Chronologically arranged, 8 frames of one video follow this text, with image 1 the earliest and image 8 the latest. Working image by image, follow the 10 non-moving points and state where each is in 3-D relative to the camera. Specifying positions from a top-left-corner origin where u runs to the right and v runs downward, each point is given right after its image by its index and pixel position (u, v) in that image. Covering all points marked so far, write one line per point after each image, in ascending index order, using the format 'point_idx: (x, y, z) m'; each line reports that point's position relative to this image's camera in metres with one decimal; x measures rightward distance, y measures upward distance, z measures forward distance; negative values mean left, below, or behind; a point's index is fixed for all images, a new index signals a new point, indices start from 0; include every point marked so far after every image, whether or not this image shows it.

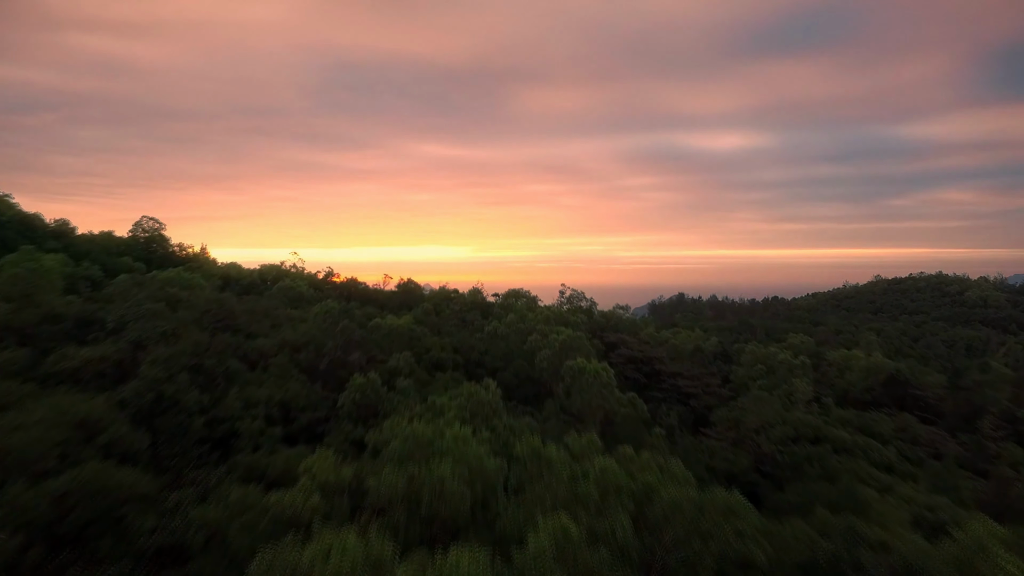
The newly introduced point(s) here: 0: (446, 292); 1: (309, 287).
0: (-2.4, -0.3, +13.0) m
1: (-7.5, 0.0, +13.0) m
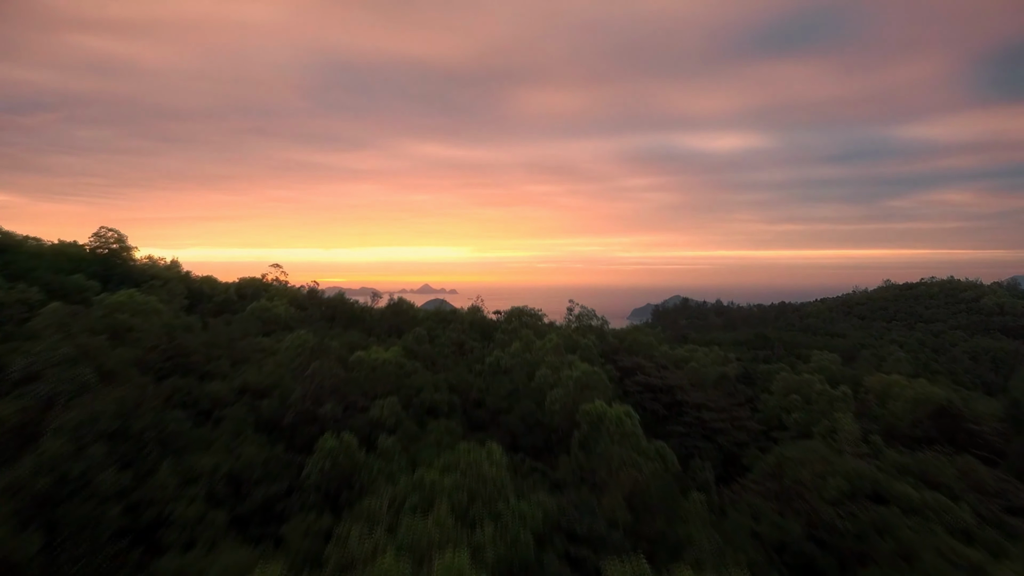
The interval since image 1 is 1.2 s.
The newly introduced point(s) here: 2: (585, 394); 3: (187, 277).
0: (-2.3, -0.9, +11.7) m
1: (-7.4, -0.6, +11.7) m
2: (+1.6, -2.3, +7.7) m
3: (-11.7, +0.3, +12.7) m
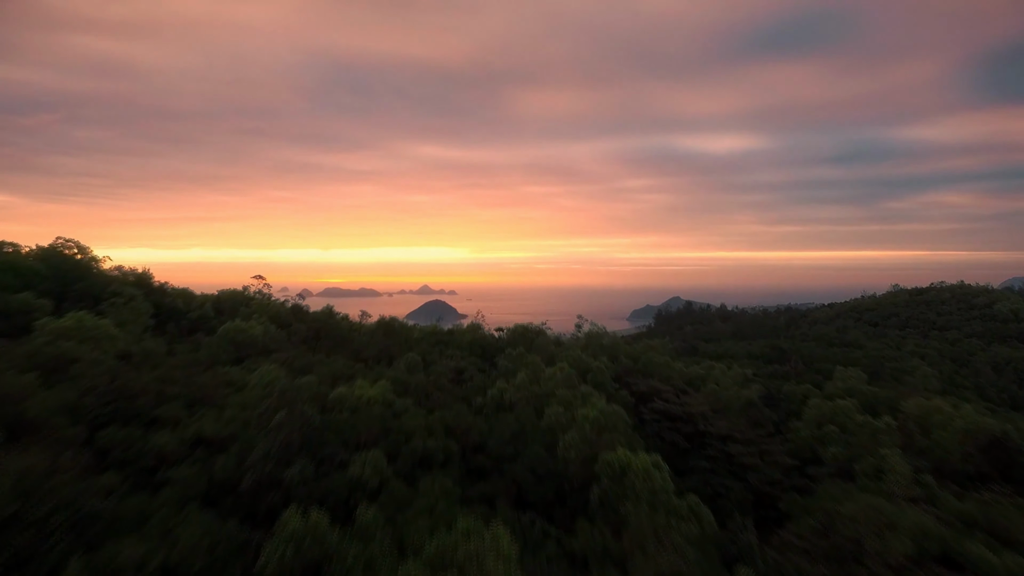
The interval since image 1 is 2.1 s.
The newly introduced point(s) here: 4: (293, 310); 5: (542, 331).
0: (-2.2, -1.4, +10.6) m
1: (-7.3, -1.1, +10.6) m
2: (+1.7, -2.8, +6.6) m
3: (-11.6, -0.2, +11.5) m
4: (-7.6, -0.9, +12.2) m
5: (+1.0, -1.6, +11.9) m
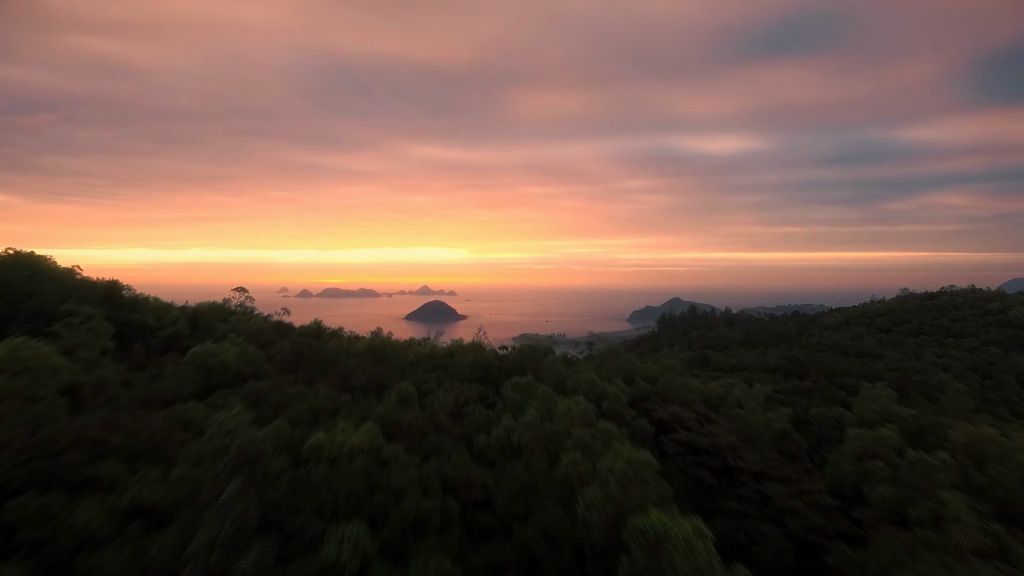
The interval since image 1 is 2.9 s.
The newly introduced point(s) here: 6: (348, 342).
0: (-2.0, -1.9, +9.5) m
1: (-7.2, -1.5, +9.5) m
2: (+1.9, -3.3, +5.6) m
3: (-11.5, -0.6, +10.4) m
4: (-7.4, -1.3, +11.1) m
5: (+1.2, -2.1, +10.8) m
6: (-5.0, -1.7, +10.6) m
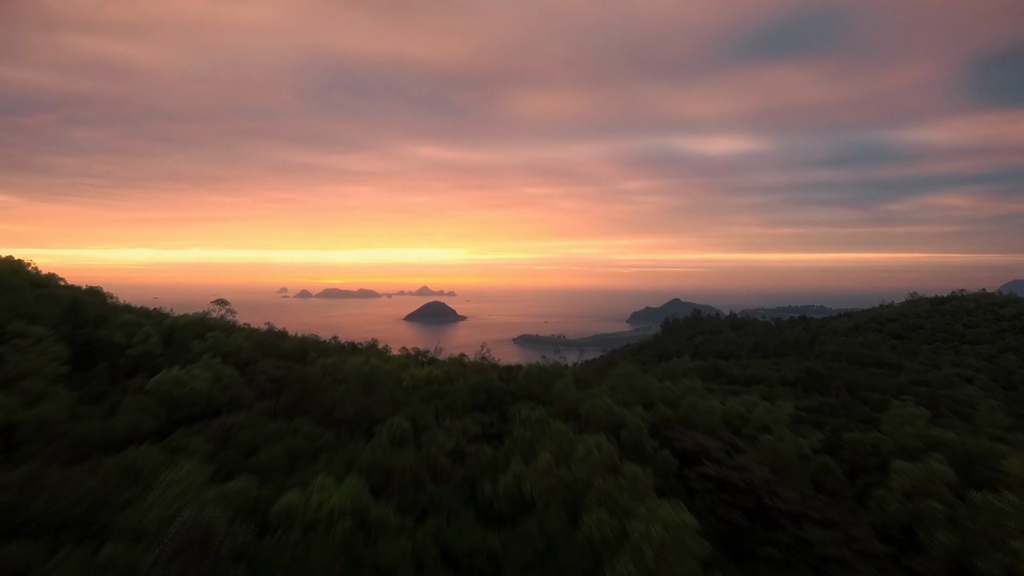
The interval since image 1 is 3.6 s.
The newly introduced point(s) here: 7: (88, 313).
0: (-1.8, -2.3, +8.5) m
1: (-7.0, -1.9, +8.5) m
2: (+2.1, -3.6, +4.6) m
3: (-11.3, -1.0, +9.4) m
4: (-7.3, -1.7, +10.1) m
5: (+1.3, -2.5, +9.9) m
6: (-4.8, -2.0, +9.6) m
7: (-12.0, -0.7, +9.9) m
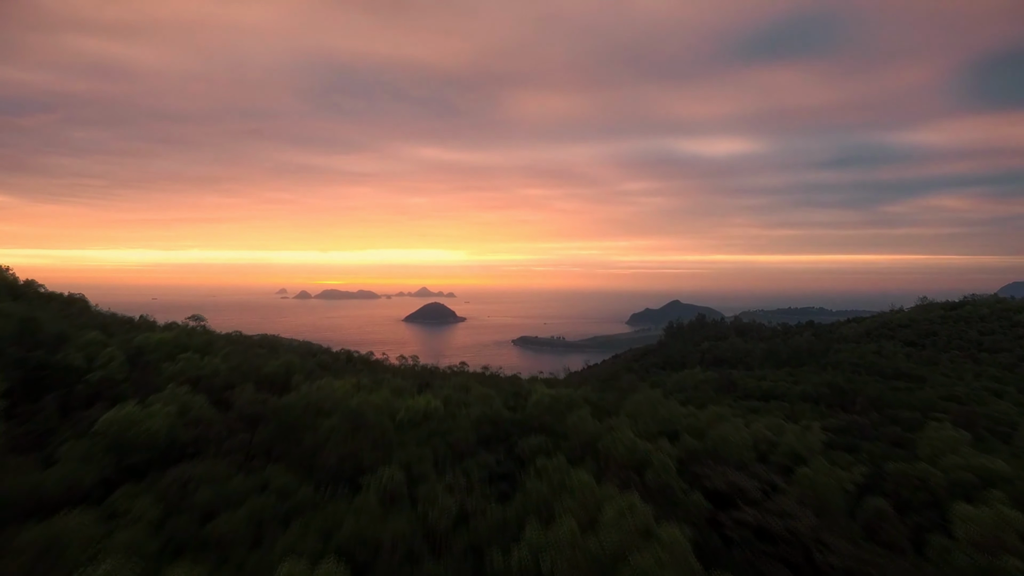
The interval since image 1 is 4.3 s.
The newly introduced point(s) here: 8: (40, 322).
0: (-1.6, -2.7, +7.5) m
1: (-6.8, -2.3, +7.4) m
2: (+2.3, -4.0, +3.5) m
3: (-11.1, -1.4, +8.4) m
4: (-7.1, -2.1, +9.1) m
5: (+1.5, -2.9, +8.8) m
6: (-4.6, -2.4, +8.6) m
7: (-11.8, -1.1, +8.8) m
8: (-12.3, -0.8, +9.1) m
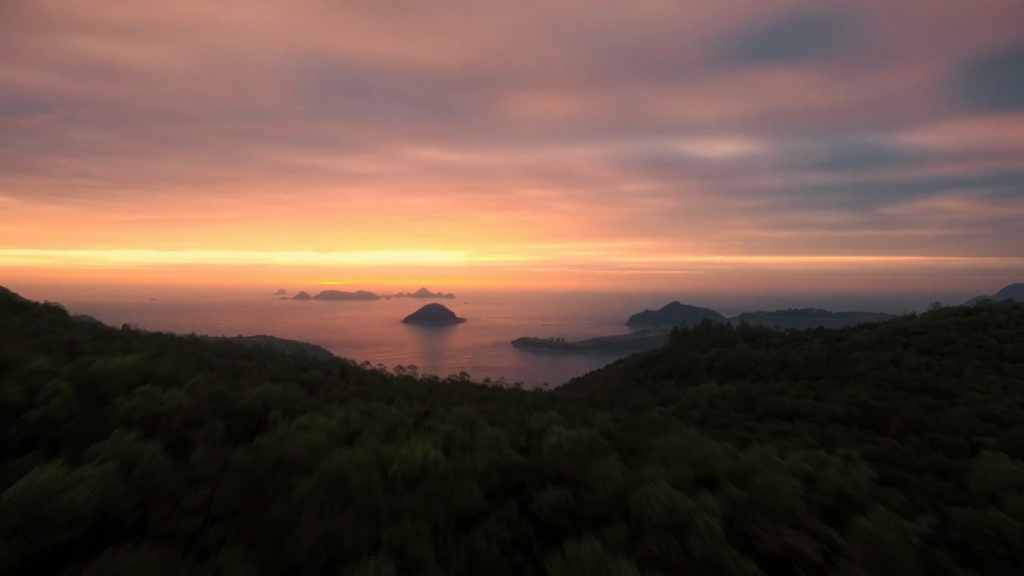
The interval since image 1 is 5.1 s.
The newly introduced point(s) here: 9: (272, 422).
0: (-1.4, -3.1, +6.3) m
1: (-6.5, -2.8, +6.2) m
2: (+2.6, -4.5, +2.3) m
3: (-10.8, -1.9, +7.1) m
4: (-6.8, -2.6, +7.8) m
5: (+1.8, -3.3, +7.6) m
6: (-4.3, -2.9, +7.3) m
7: (-11.5, -1.6, +7.6) m
8: (-12.1, -1.3, +7.8) m
9: (-5.3, -2.8, +7.6) m
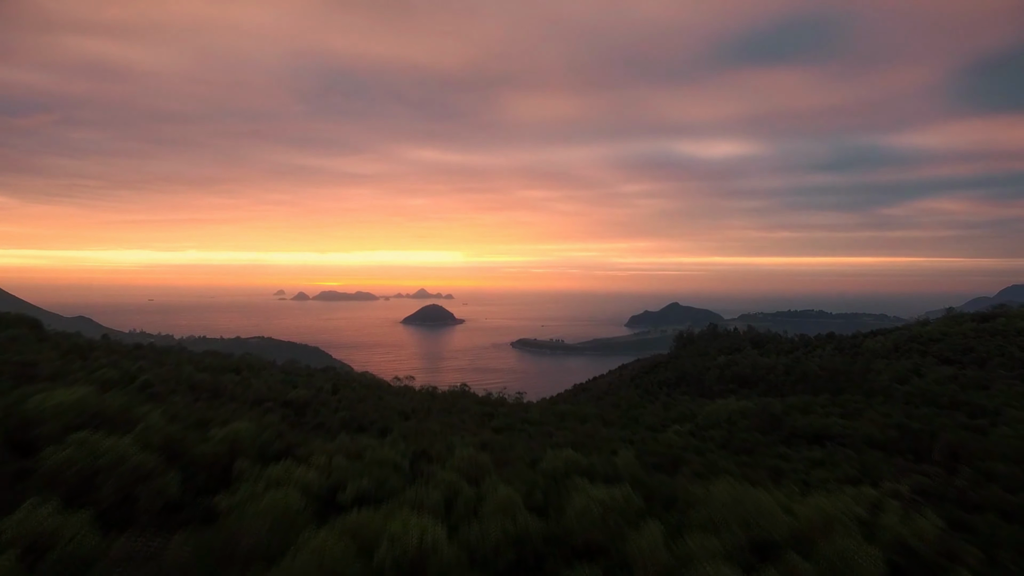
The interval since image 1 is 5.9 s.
0: (-1.1, -3.6, +4.9) m
1: (-6.2, -3.2, +4.9) m
2: (+2.9, -4.9, +1.0) m
3: (-10.5, -2.3, +5.8) m
4: (-6.5, -3.0, +6.5) m
5: (+2.1, -3.8, +6.3) m
6: (-4.1, -3.4, +6.0) m
7: (-11.2, -2.1, +6.2) m
8: (-11.8, -1.8, +6.5) m
9: (-5.0, -3.2, +6.3) m
